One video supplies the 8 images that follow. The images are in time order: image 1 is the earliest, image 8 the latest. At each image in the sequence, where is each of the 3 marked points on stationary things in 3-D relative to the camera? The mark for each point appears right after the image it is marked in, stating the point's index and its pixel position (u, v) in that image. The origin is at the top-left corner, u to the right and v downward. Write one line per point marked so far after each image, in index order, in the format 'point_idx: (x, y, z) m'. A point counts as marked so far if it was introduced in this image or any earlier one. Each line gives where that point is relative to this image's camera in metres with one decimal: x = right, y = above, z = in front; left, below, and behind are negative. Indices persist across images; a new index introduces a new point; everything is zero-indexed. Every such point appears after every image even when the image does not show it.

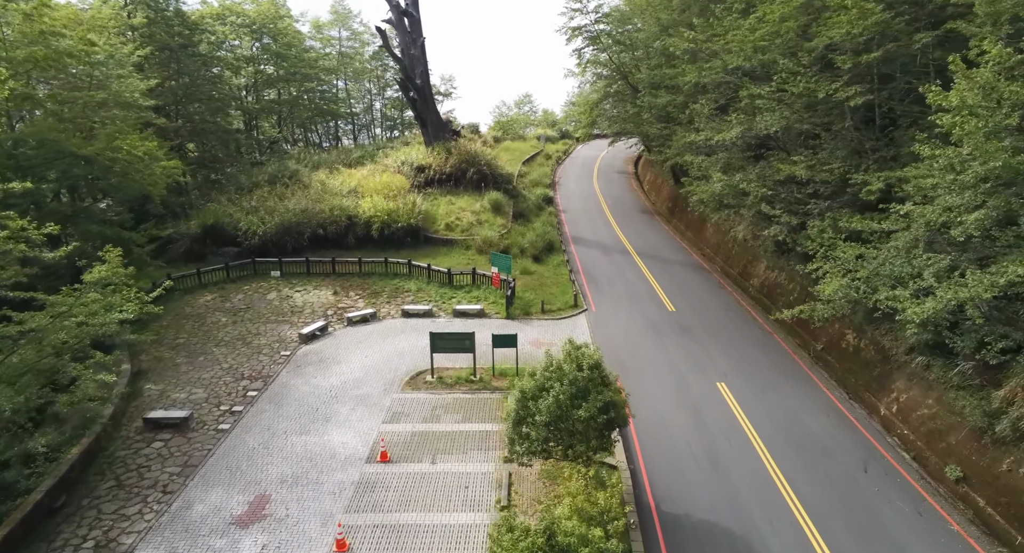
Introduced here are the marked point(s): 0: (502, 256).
0: (-0.3, +0.7, +19.6) m
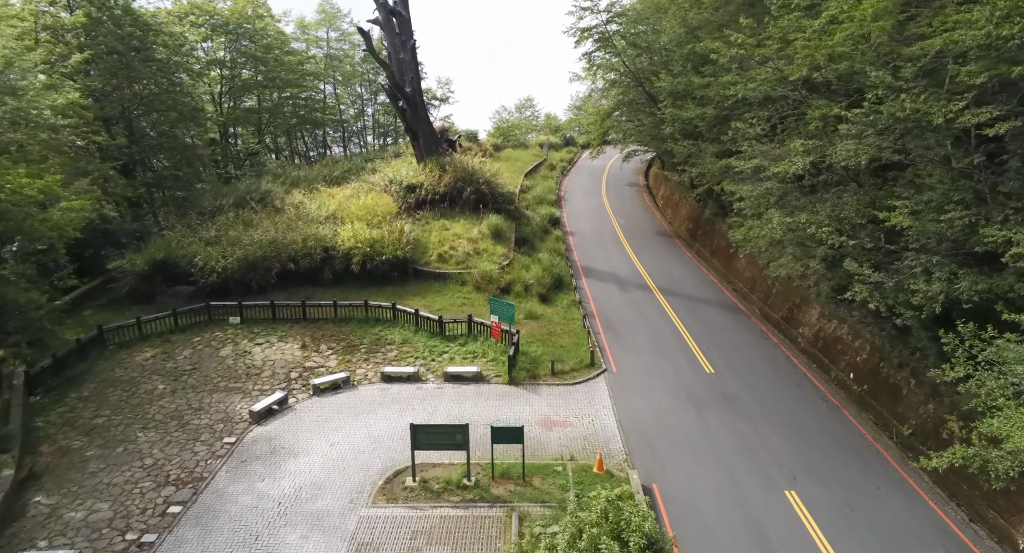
0: (-0.3, -0.7, +16.3) m
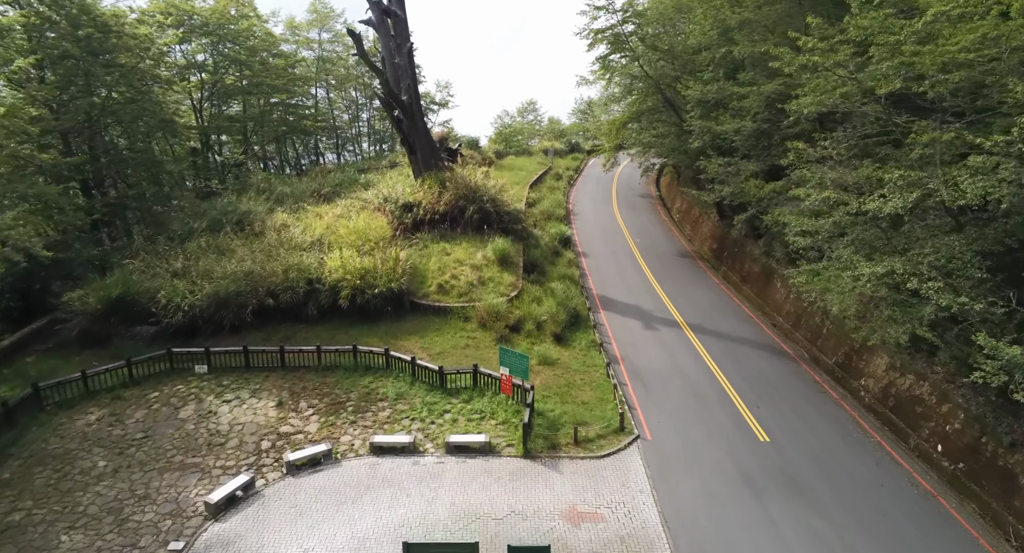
0: (+0.1, -1.8, +13.8) m
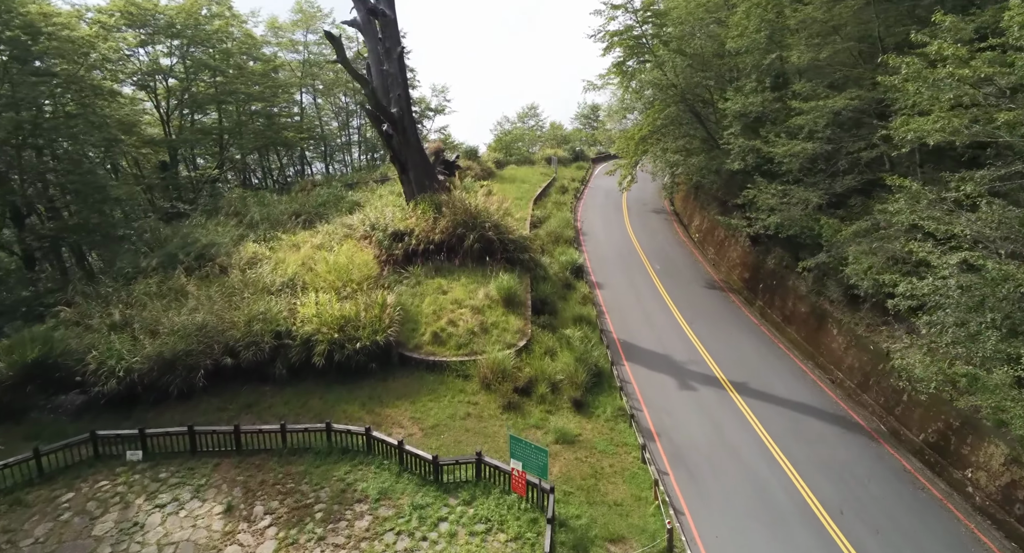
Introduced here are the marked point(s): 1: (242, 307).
0: (+0.3, -3.1, +10.7) m
1: (-7.1, -0.8, +15.3) m
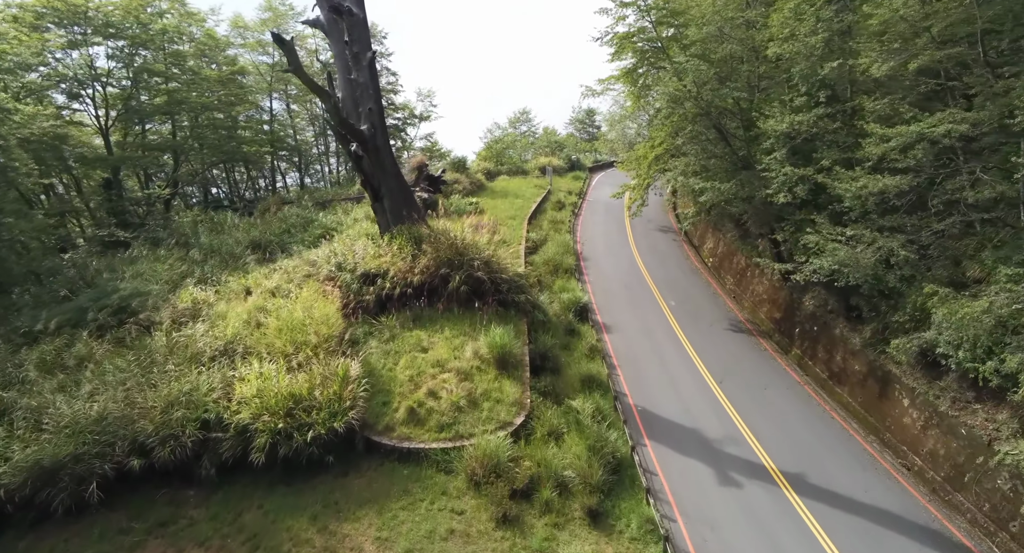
0: (+0.3, -4.5, +7.4) m
1: (-7.2, -2.2, +11.9) m
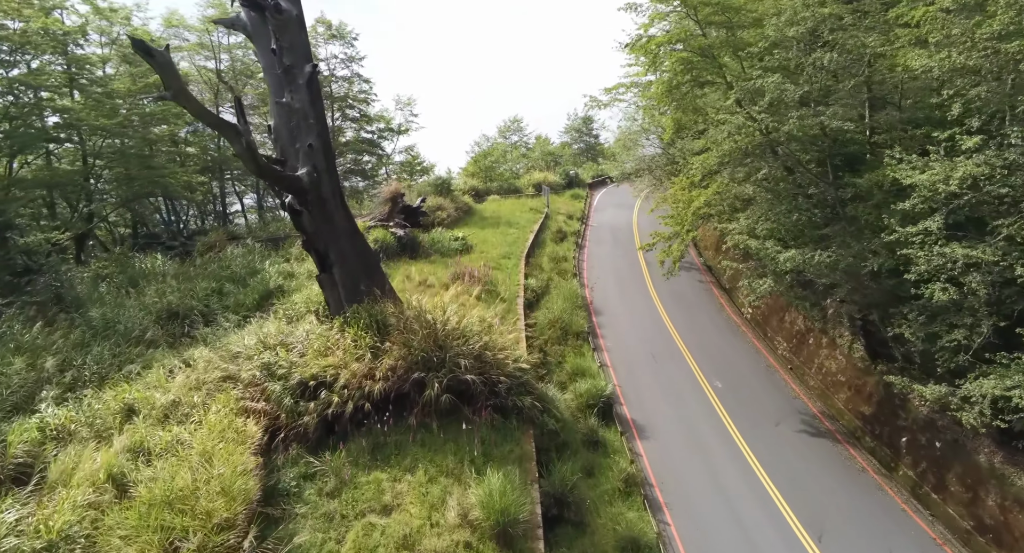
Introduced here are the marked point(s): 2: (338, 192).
0: (+0.6, -6.7, +2.3) m
1: (-7.1, -4.4, +6.7) m
2: (-3.9, +1.9, +12.8) m
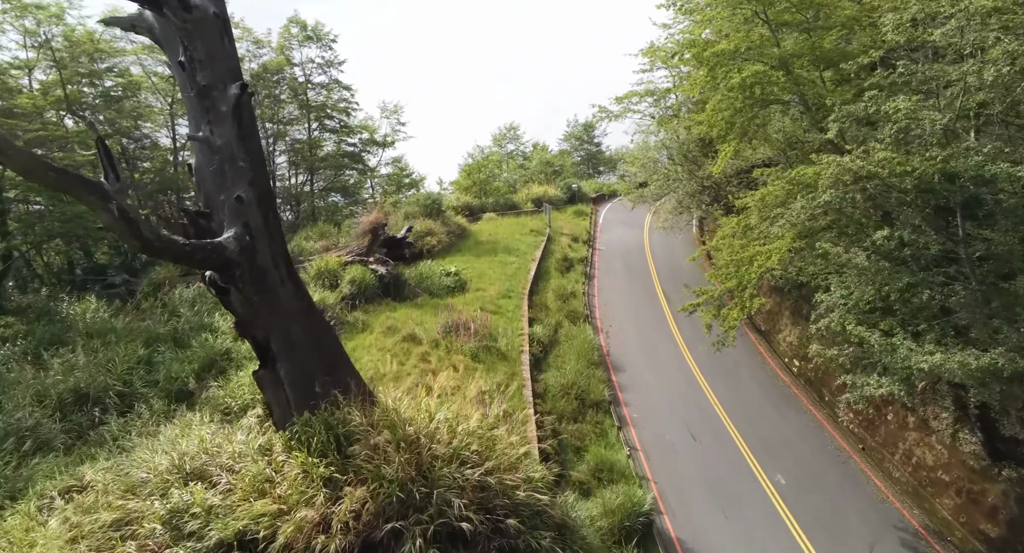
0: (+1.0, -8.2, -1.4) m
1: (-6.8, -6.0, +2.9) m
2: (-3.7, +0.4, +9.2) m
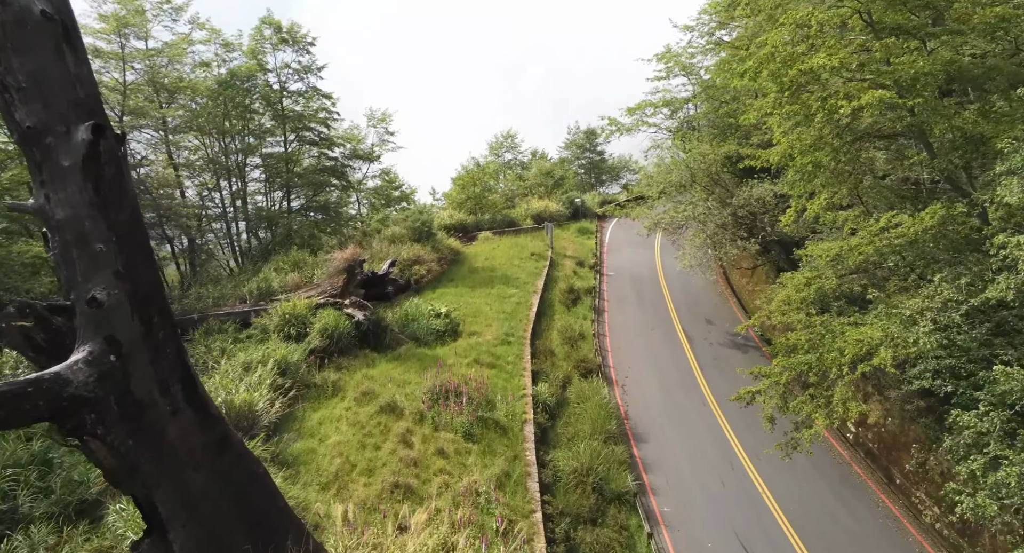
0: (+1.2, -9.5, -4.5) m
1: (-6.6, -7.3, -0.2) m
2: (-3.6, -1.0, +6.0) m
